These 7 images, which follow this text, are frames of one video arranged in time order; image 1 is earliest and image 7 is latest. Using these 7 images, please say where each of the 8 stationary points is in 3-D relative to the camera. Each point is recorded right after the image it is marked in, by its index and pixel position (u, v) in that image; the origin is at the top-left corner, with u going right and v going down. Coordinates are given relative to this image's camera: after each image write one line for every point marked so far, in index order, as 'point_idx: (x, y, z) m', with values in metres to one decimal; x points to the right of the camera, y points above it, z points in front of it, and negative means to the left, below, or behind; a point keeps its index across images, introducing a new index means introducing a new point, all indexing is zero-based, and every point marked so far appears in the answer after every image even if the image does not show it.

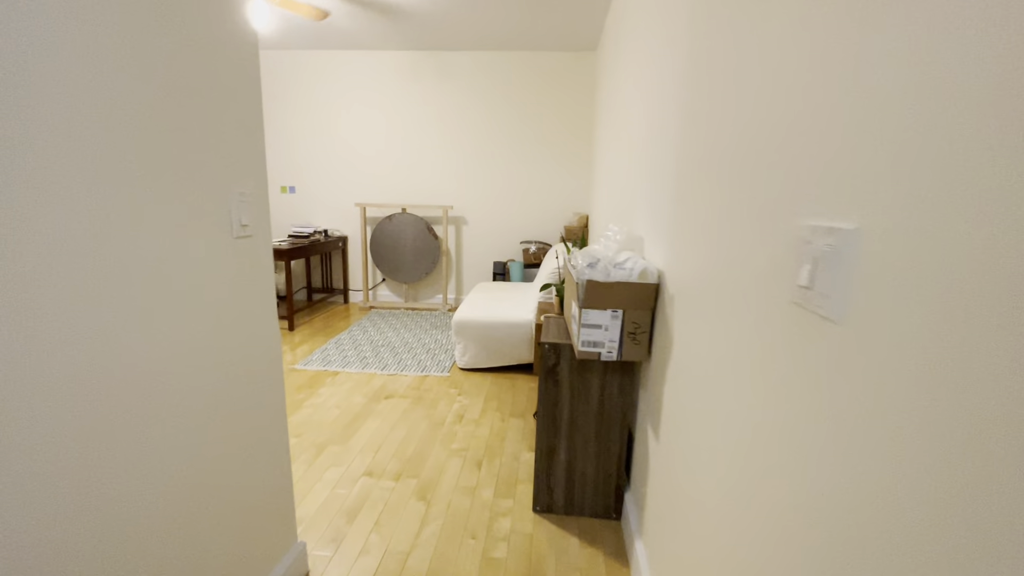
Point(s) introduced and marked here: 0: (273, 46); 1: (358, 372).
0: (-2.2, +2.2, +4.4) m
1: (-1.0, -0.5, +3.1) m
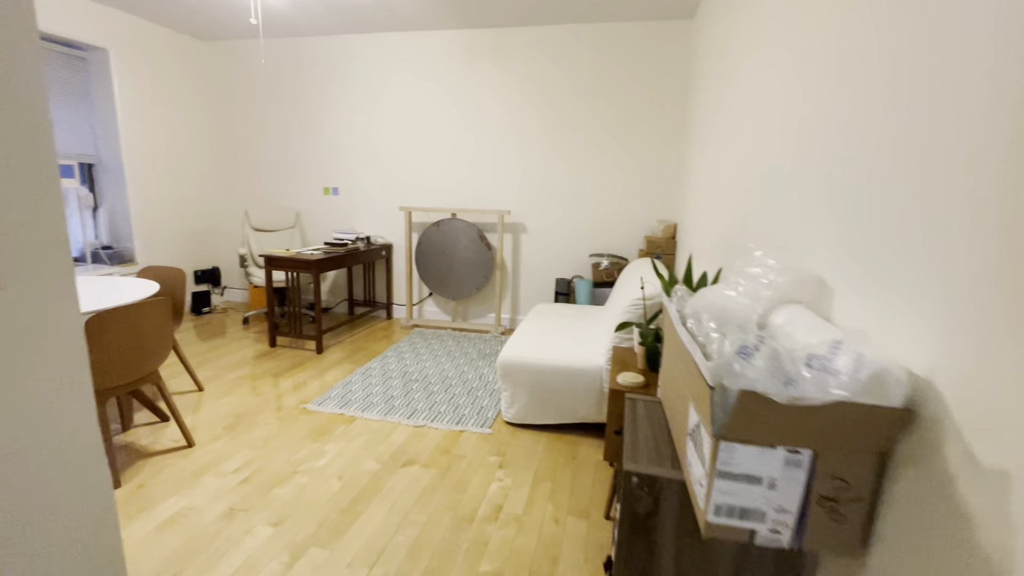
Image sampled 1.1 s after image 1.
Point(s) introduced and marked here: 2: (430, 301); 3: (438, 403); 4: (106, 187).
0: (-1.6, +2.1, +3.9) m
1: (-0.7, -0.7, +2.5) m
2: (-0.7, -0.1, +4.2) m
3: (-0.4, -0.6, +2.7) m
4: (-3.2, +0.8, +3.8) m
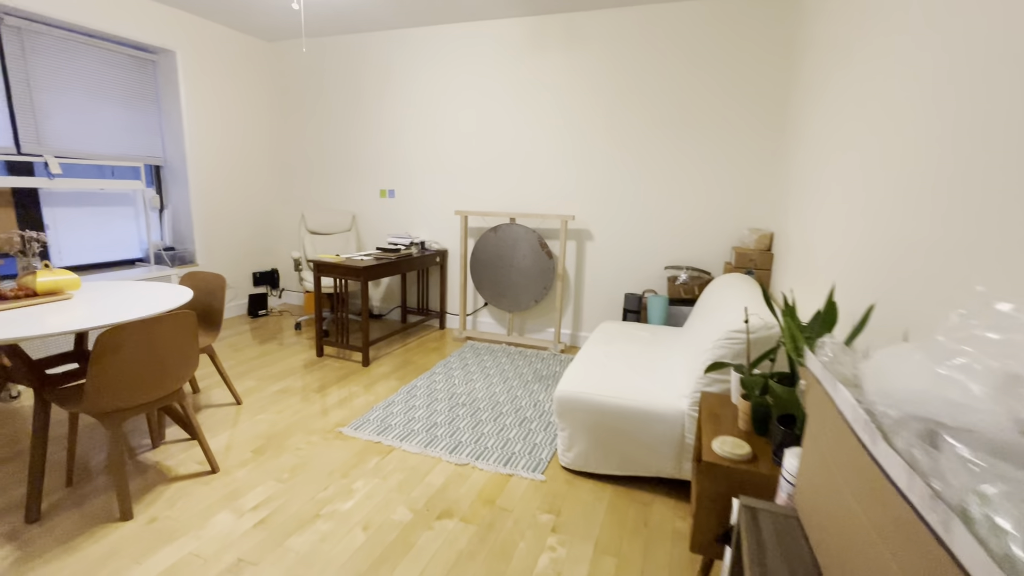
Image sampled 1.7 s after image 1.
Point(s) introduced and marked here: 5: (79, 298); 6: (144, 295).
0: (-1.1, +2.1, +3.7) m
1: (-0.4, -0.8, +2.2) m
2: (-0.2, -0.2, +3.9) m
3: (-0.1, -0.7, +2.3) m
4: (-2.7, +0.8, +3.9) m
5: (-1.9, 0.0, +2.1) m
6: (-1.7, 0.0, +2.2) m
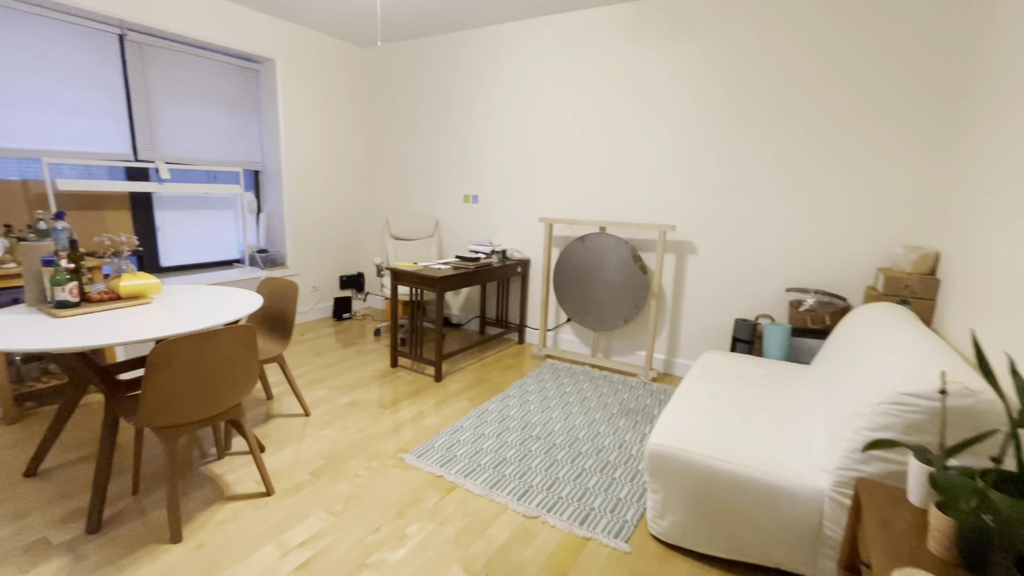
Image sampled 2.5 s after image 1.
0: (-0.3, +2.0, +3.6) m
1: (-0.1, -0.8, +1.9) m
2: (+0.4, -0.3, +3.6) m
3: (+0.2, -0.8, +2.0) m
4: (-2.0, +0.8, +4.0) m
5: (-1.5, -0.1, +2.1) m
6: (-1.3, -0.1, +2.2) m
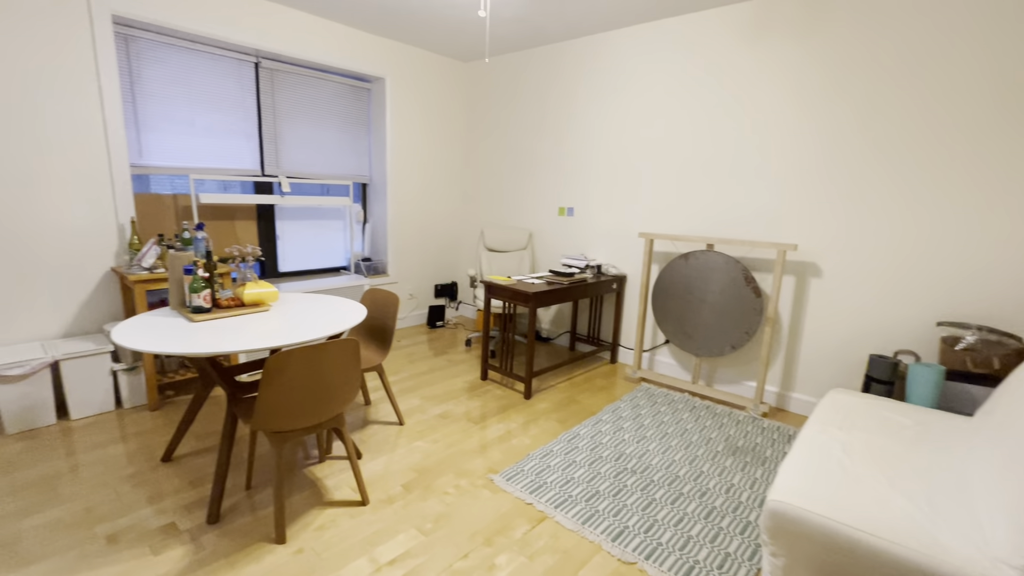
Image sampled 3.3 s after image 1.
0: (+0.4, +1.9, +3.5) m
1: (+0.2, -0.9, +1.8) m
2: (+1.1, -0.4, +3.4) m
3: (+0.6, -0.9, +1.9) m
4: (-1.2, +0.7, +4.2) m
5: (-1.1, -0.1, +2.2) m
6: (-0.9, -0.1, +2.3) m
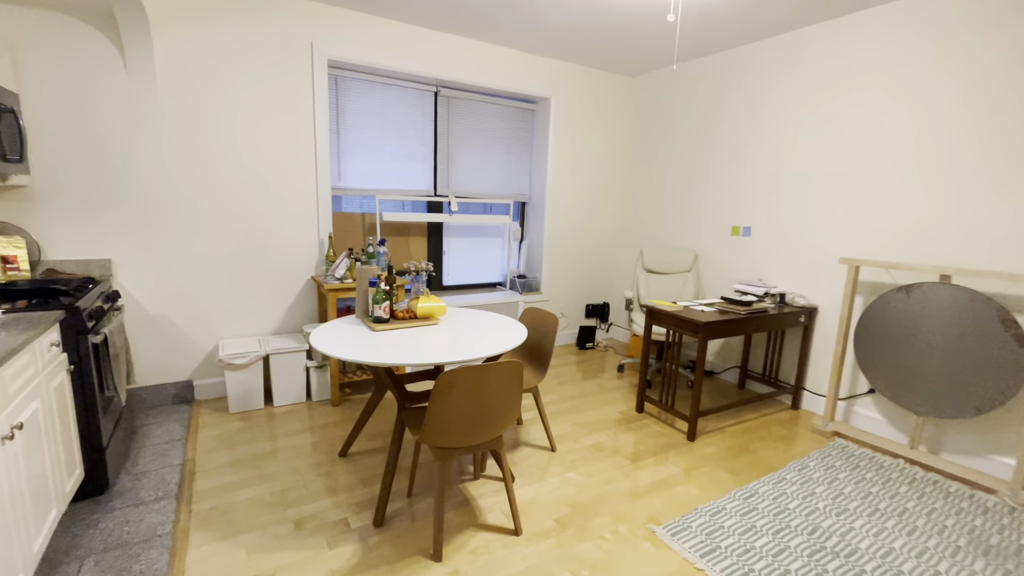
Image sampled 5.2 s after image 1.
0: (+1.6, +1.7, +3.2) m
1: (+0.8, -1.0, +1.5) m
2: (+2.1, -0.7, +2.8) m
3: (+1.1, -1.0, +1.4) m
4: (+0.2, +0.6, +4.3) m
5: (-0.3, -0.2, +2.3) m
6: (-0.1, -0.2, +2.3) m
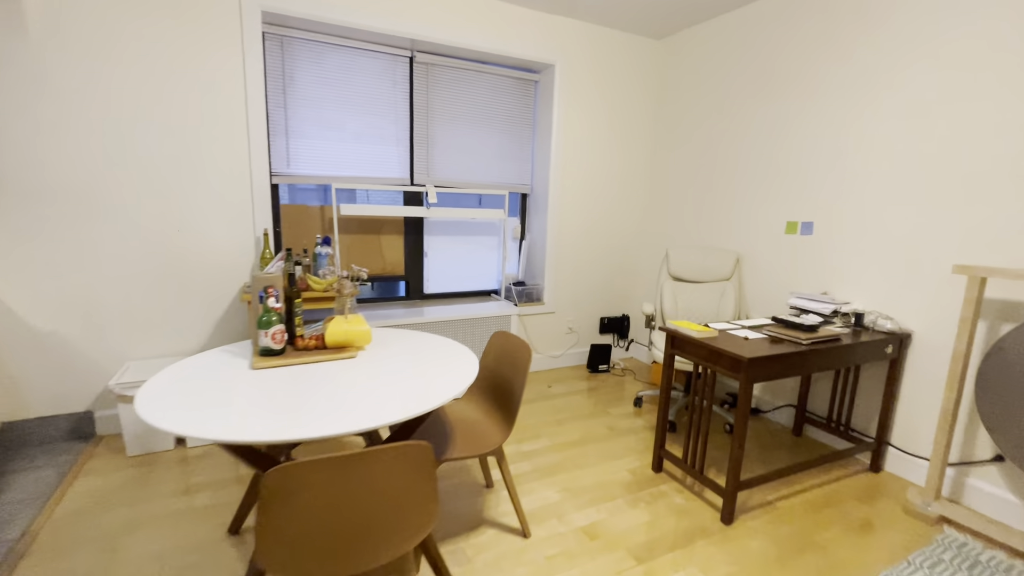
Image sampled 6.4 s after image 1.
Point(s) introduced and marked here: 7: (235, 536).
0: (+1.5, +1.6, +2.3) m
1: (+0.5, -1.1, +0.7) m
2: (+1.9, -0.7, +1.9) m
3: (+0.9, -1.1, +0.7) m
4: (+0.2, +0.5, +3.5) m
5: (-0.5, -0.2, +1.6) m
6: (-0.3, -0.3, +1.6) m
7: (-1.0, -0.9, +1.7) m
